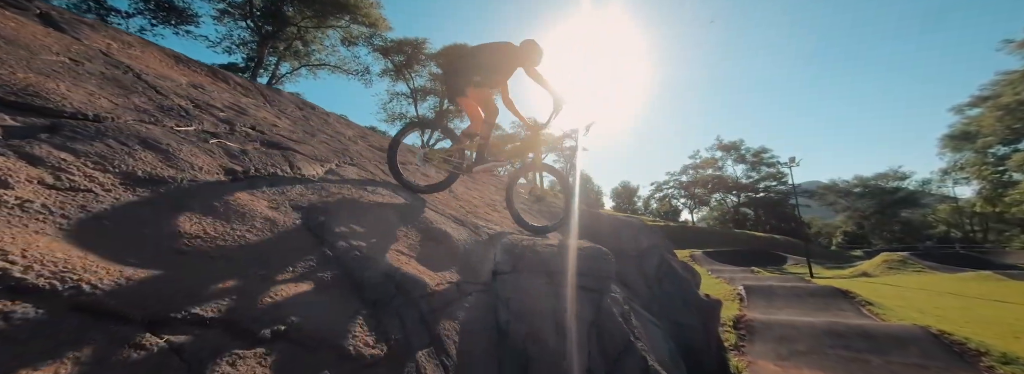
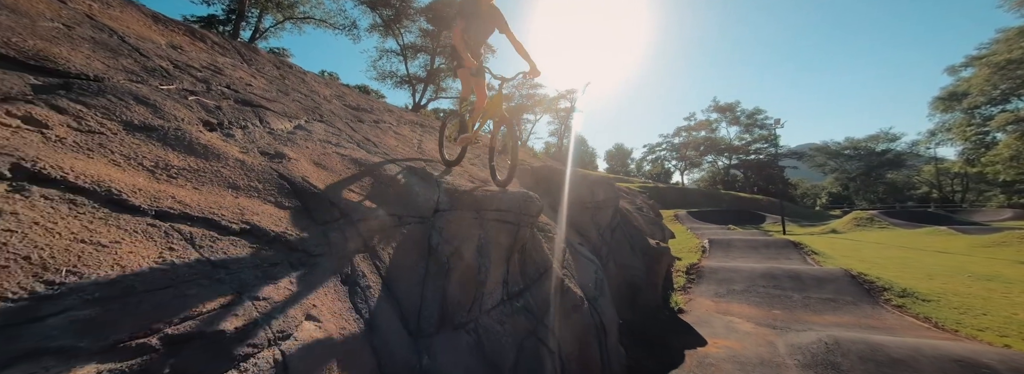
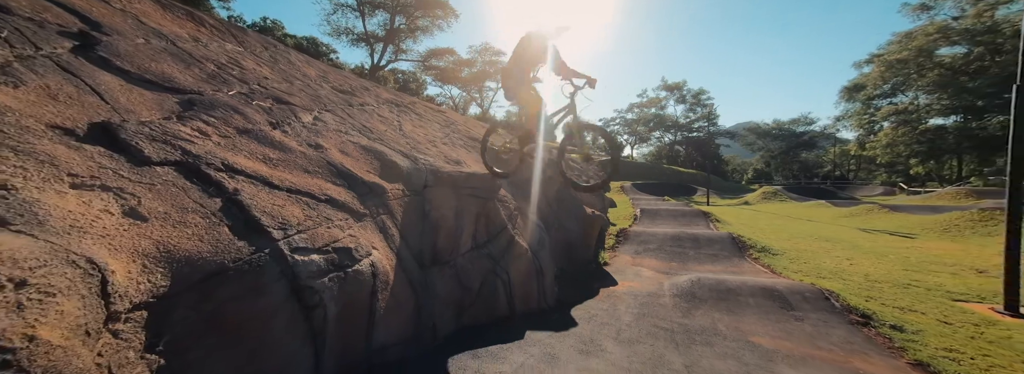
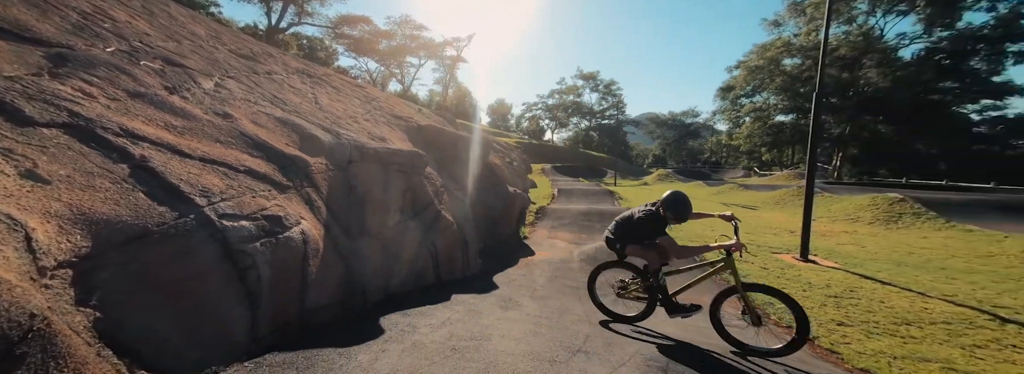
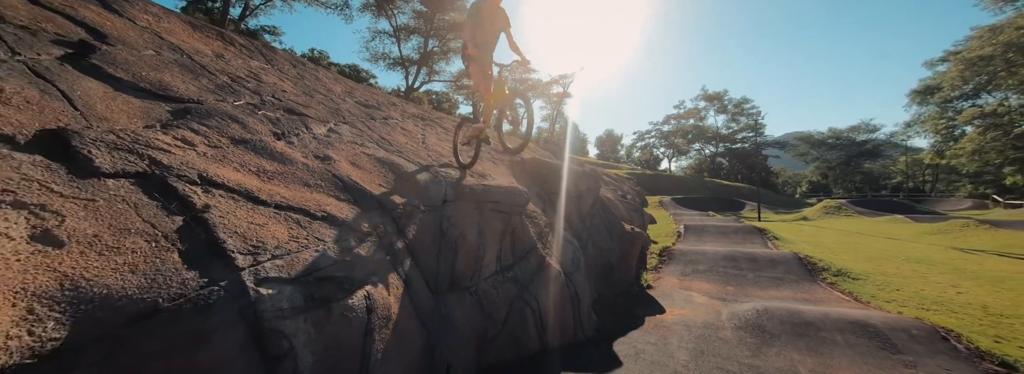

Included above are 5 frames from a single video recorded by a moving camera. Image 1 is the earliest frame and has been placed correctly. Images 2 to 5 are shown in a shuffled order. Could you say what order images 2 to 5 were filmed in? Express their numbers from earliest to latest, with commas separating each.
2, 5, 3, 4
